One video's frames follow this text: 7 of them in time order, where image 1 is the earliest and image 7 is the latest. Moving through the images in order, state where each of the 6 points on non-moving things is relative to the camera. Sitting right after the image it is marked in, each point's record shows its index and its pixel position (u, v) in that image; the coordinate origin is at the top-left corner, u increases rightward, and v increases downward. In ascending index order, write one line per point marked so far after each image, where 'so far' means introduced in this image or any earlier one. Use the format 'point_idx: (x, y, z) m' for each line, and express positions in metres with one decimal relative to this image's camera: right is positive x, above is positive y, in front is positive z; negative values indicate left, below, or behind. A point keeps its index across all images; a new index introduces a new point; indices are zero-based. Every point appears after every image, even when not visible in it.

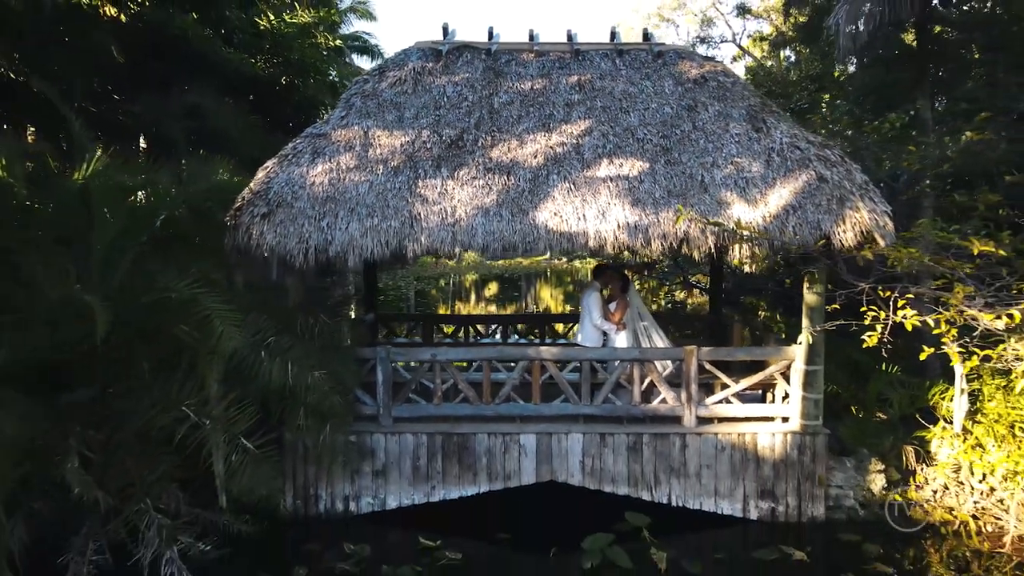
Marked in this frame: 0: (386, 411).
0: (-2.1, -2.0, +4.6) m
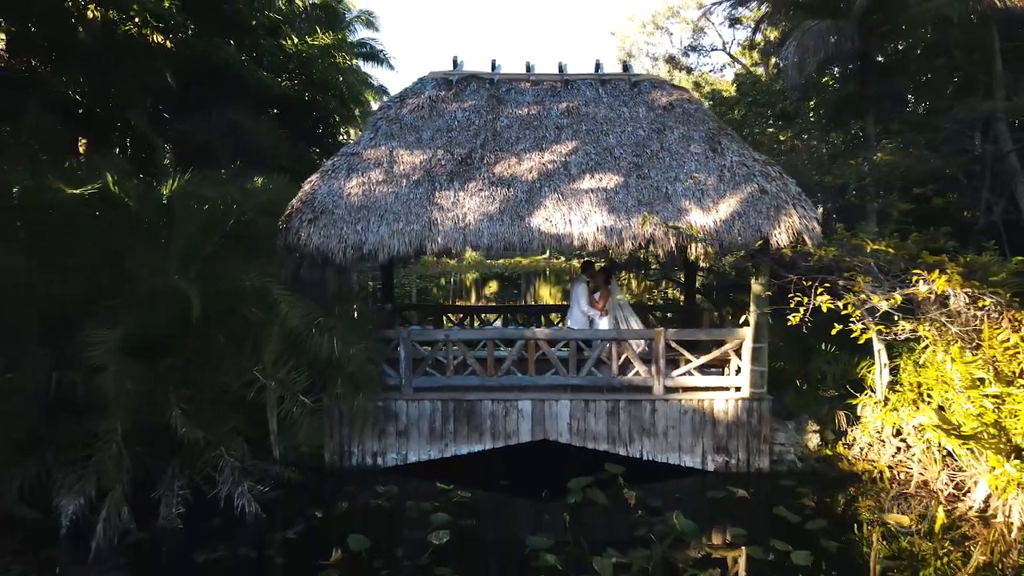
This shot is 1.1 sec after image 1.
0: (-2.1, -1.9, +5.6) m
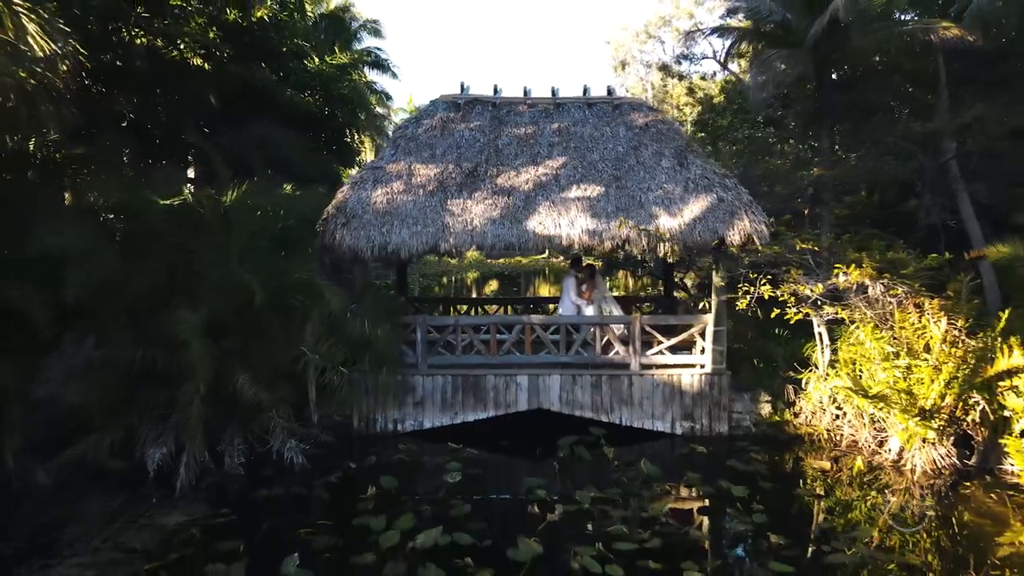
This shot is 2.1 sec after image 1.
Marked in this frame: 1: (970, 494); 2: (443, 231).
0: (-2.1, -1.7, +6.7) m
1: (+8.8, -3.9, +5.4) m
2: (-1.5, +1.3, +6.3) m
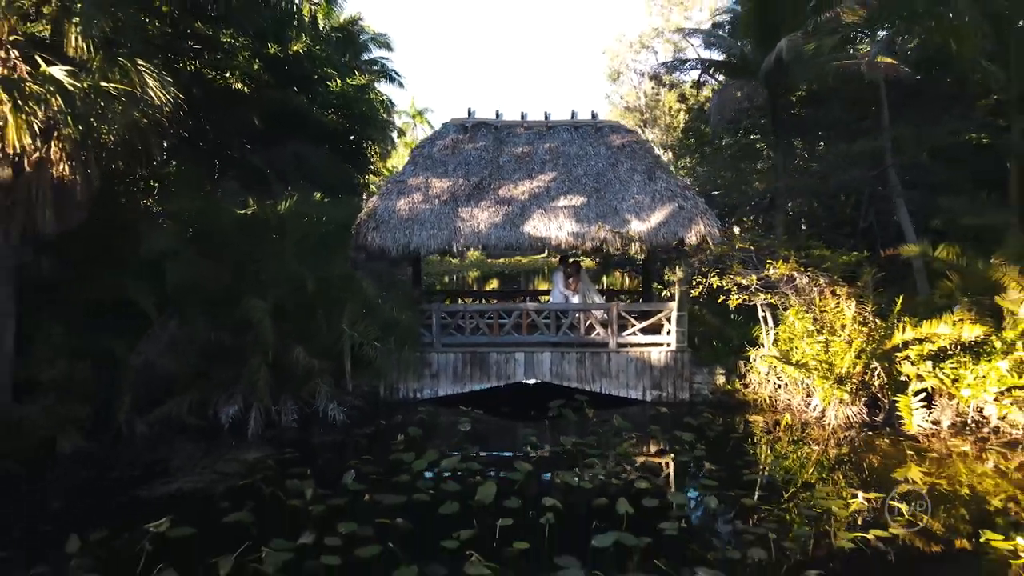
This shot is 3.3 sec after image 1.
0: (-2.1, -1.5, +8.1) m
1: (+8.8, -3.7, +6.8) m
2: (-1.6, +1.5, +7.7) m
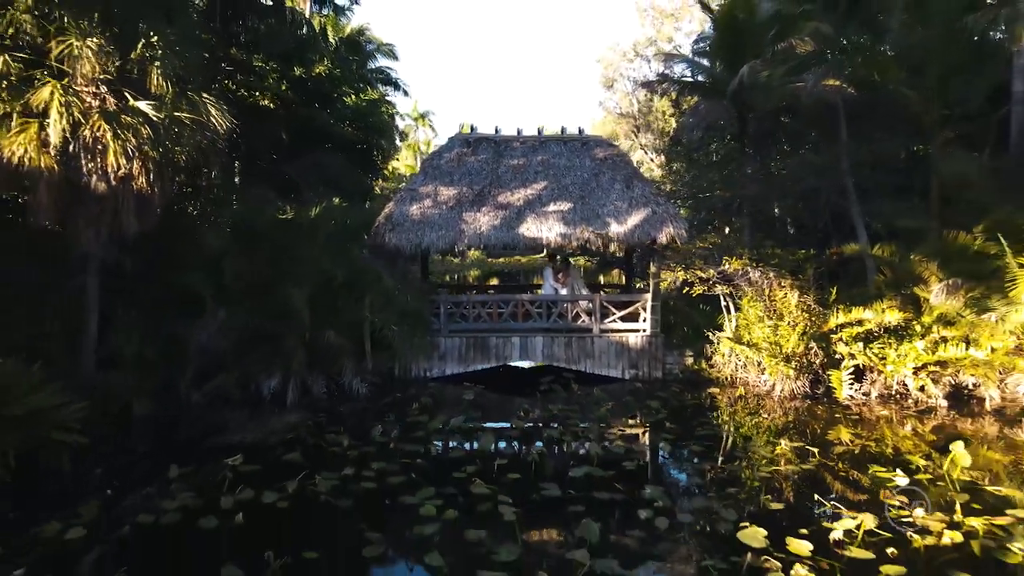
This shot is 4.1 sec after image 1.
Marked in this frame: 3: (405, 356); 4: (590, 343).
0: (-2.2, -1.2, +9.4) m
1: (+8.7, -3.5, +8.1) m
2: (-1.7, +1.7, +9.0) m
3: (-3.5, -2.2, +9.2) m
4: (+2.6, -1.8, +9.3) m
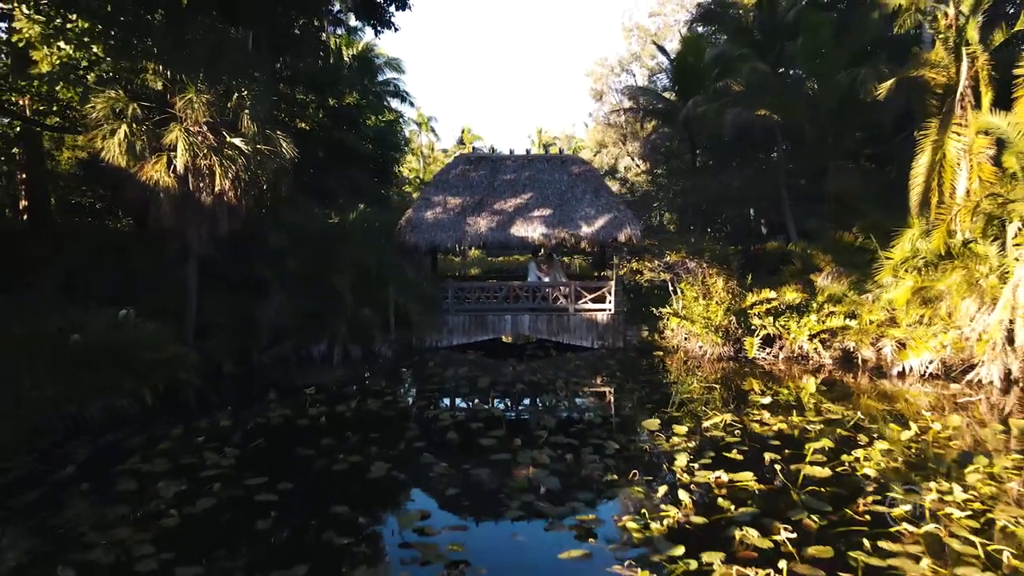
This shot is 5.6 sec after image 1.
0: (-2.5, -0.7, +11.9) m
1: (+8.4, -3.0, +10.6) m
2: (-2.0, +2.2, +11.5) m
3: (-3.8, -1.7, +11.7) m
4: (+2.3, -1.3, +11.8) m
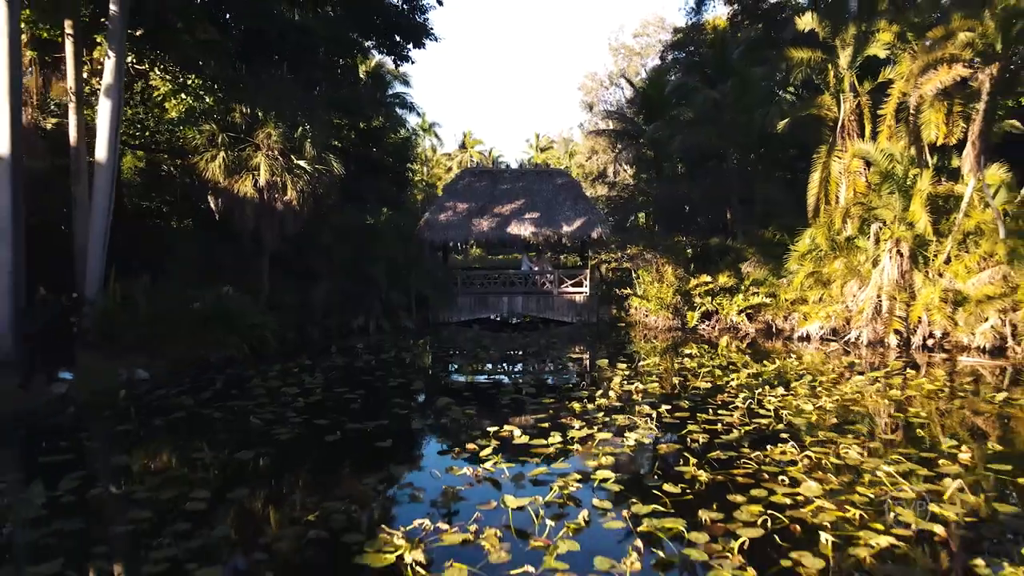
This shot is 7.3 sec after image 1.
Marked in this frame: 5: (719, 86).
0: (-2.7, -0.1, +15.0) m
1: (+8.2, -2.3, +13.6) m
2: (-2.2, +2.9, +14.6) m
3: (-4.0, -1.1, +14.8) m
4: (+2.1, -0.7, +14.9) m
5: (+11.8, +11.6, +15.9) m
